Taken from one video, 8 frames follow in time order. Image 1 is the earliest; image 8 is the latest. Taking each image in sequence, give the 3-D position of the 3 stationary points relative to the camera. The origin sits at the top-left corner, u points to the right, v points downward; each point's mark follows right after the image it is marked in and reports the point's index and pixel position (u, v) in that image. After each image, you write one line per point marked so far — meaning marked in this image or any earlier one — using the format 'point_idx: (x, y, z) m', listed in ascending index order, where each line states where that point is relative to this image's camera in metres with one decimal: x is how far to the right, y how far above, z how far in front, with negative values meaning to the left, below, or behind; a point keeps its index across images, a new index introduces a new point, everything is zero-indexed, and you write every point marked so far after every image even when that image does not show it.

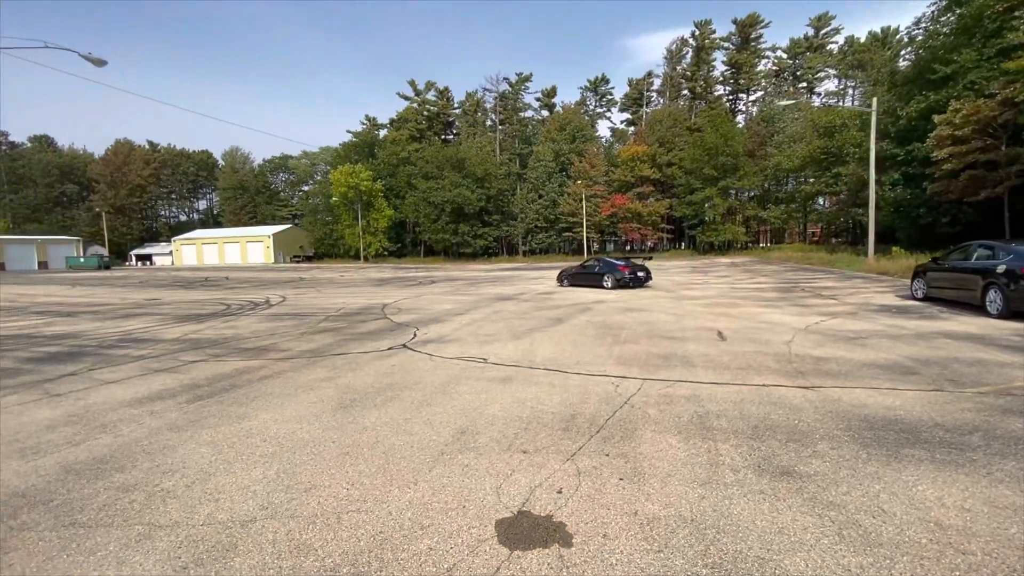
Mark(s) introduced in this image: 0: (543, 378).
0: (+0.4, -1.3, +6.7) m
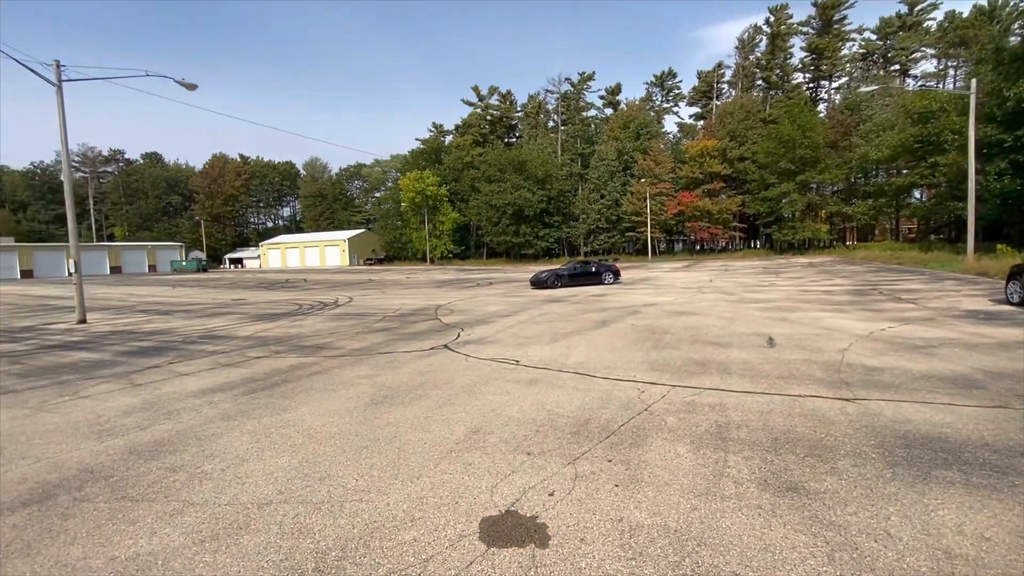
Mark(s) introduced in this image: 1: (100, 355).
0: (+0.7, -1.3, +6.7) m
1: (-9.2, -1.5, +10.8) m
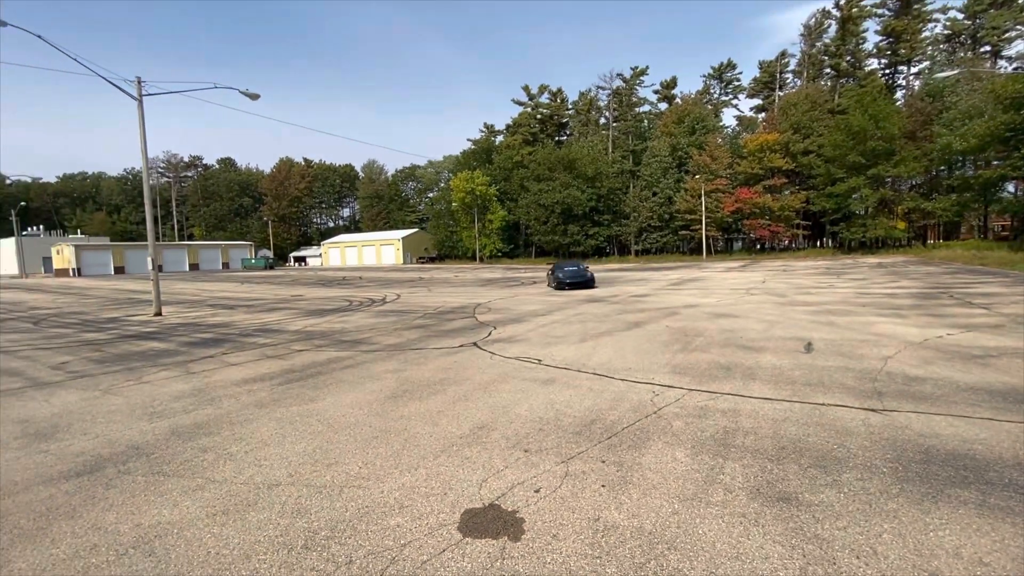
0: (+1.0, -1.3, +6.7) m
1: (-8.5, -1.4, +11.9) m
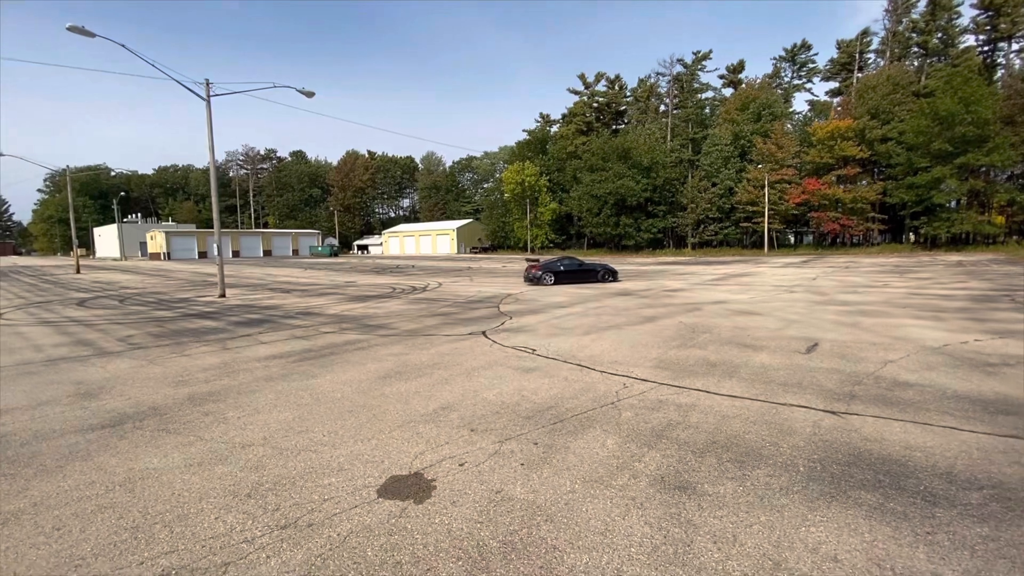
0: (+0.7, -1.2, +7.0) m
1: (-8.1, -1.0, +13.3) m
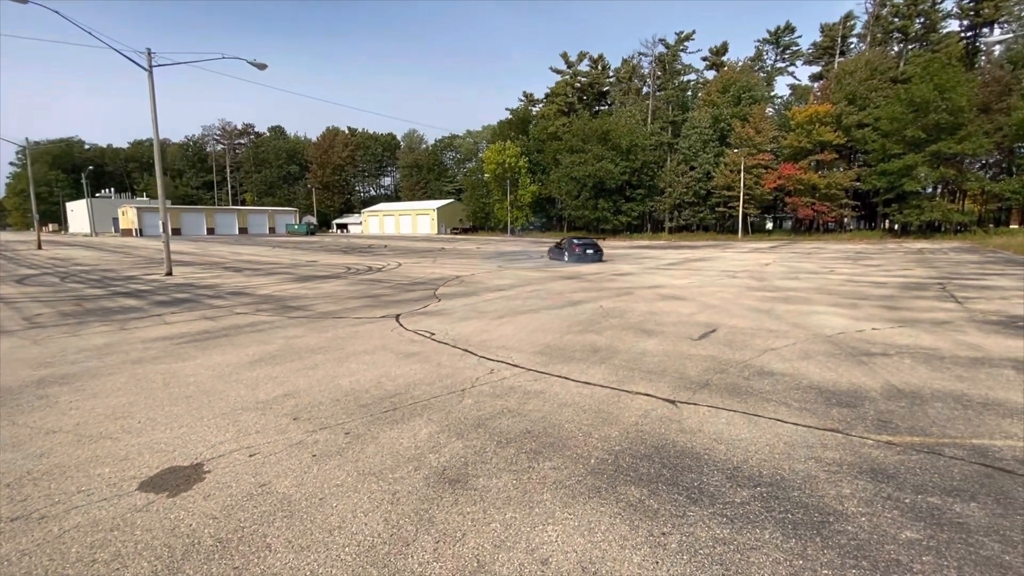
0: (-1.0, -1.0, +6.8) m
1: (-9.9, -0.4, +12.9) m
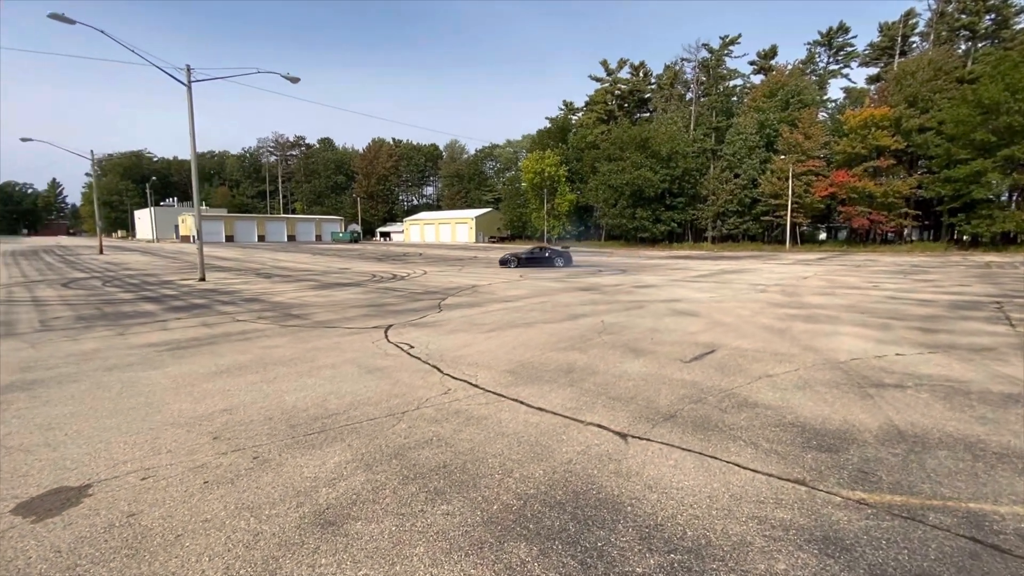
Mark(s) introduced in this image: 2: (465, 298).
0: (-1.5, -1.2, +6.5) m
1: (-9.8, -0.5, +13.3) m
2: (-1.4, -0.3, +14.6) m
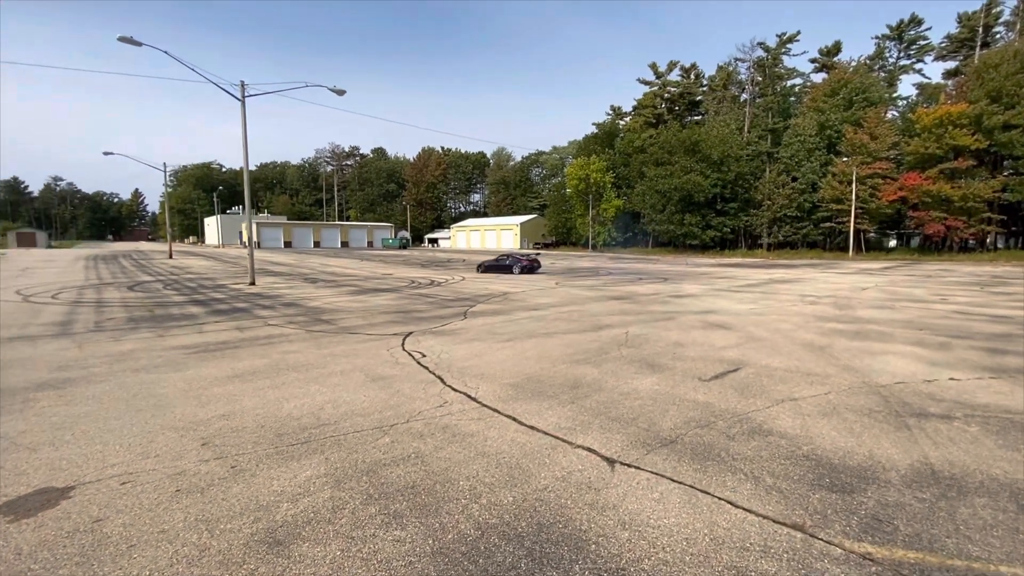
0: (-1.4, -1.3, +6.4) m
1: (-9.0, -0.6, +14.1) m
2: (-0.5, -0.5, +14.5) m
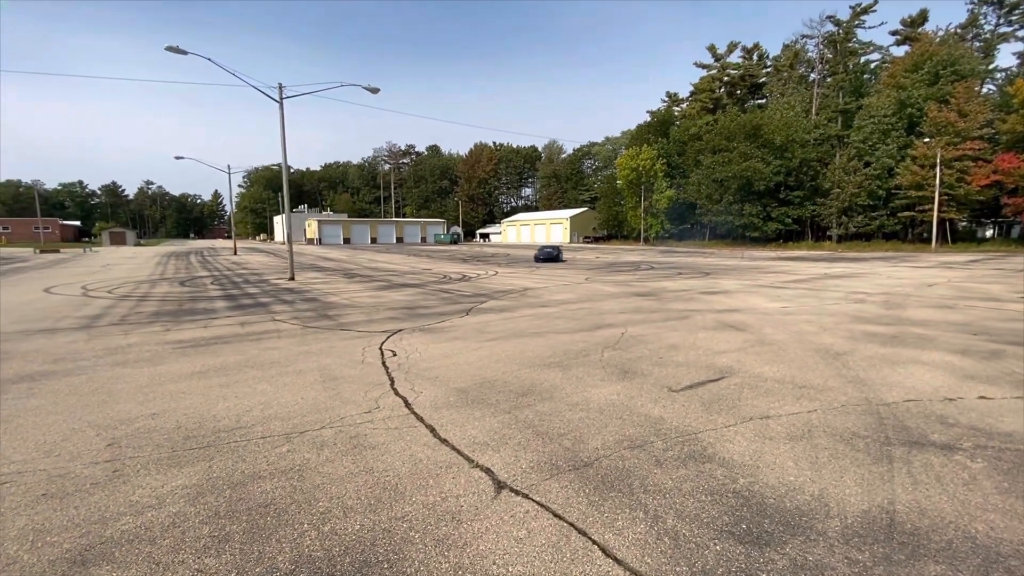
0: (-2.0, -1.2, +6.2) m
1: (-8.6, -0.5, +14.7) m
2: (-0.2, -0.4, +14.1) m
